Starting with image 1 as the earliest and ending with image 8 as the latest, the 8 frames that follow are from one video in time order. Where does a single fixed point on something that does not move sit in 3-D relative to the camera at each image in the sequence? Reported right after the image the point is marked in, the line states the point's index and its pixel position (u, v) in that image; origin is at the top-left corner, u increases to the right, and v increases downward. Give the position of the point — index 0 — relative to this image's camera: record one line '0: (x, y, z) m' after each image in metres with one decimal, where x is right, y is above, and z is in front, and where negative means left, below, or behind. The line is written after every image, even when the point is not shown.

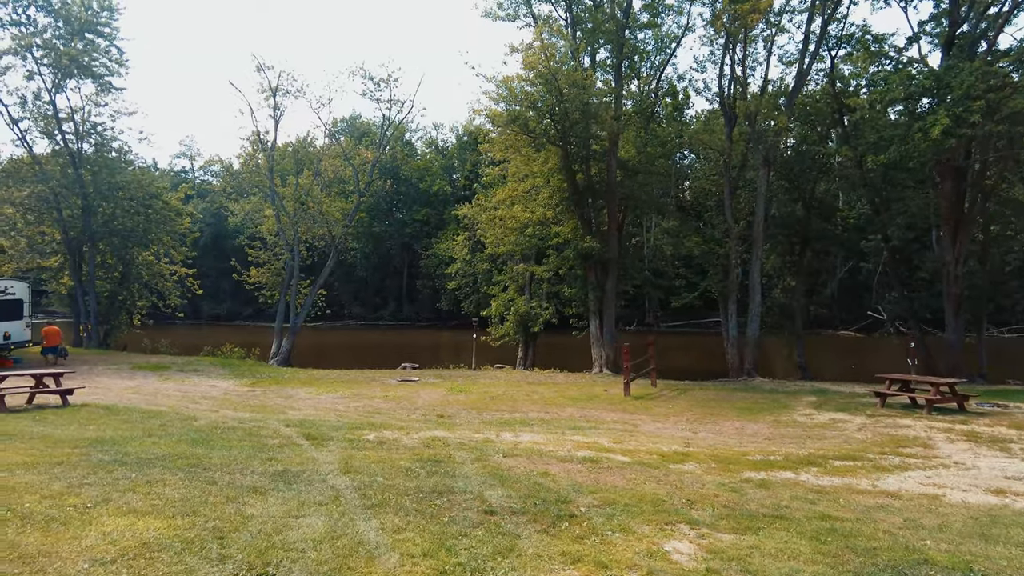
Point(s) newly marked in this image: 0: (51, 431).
0: (-6.0, -1.9, +8.8) m
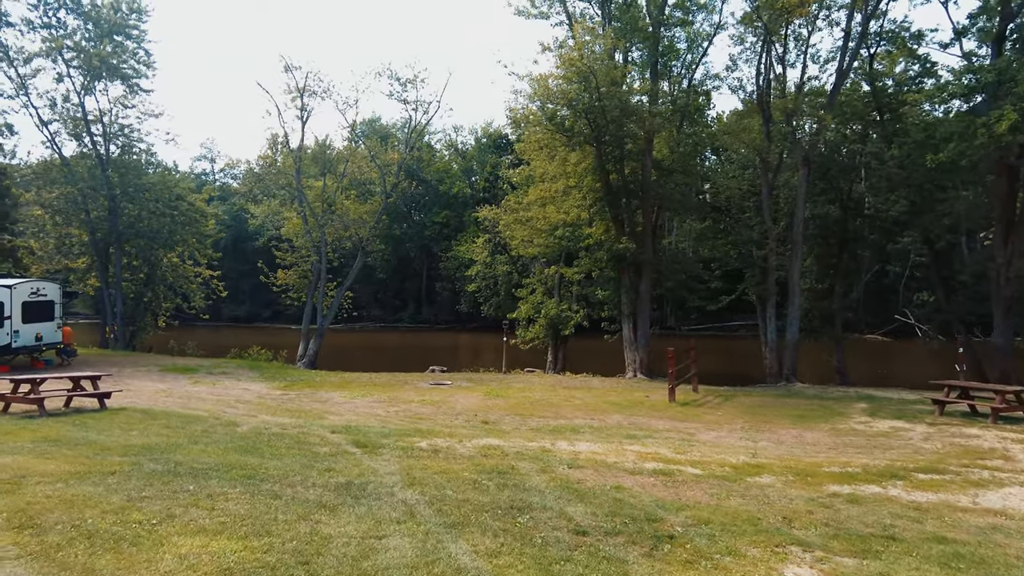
0: (-5.2, -1.9, +8.5) m
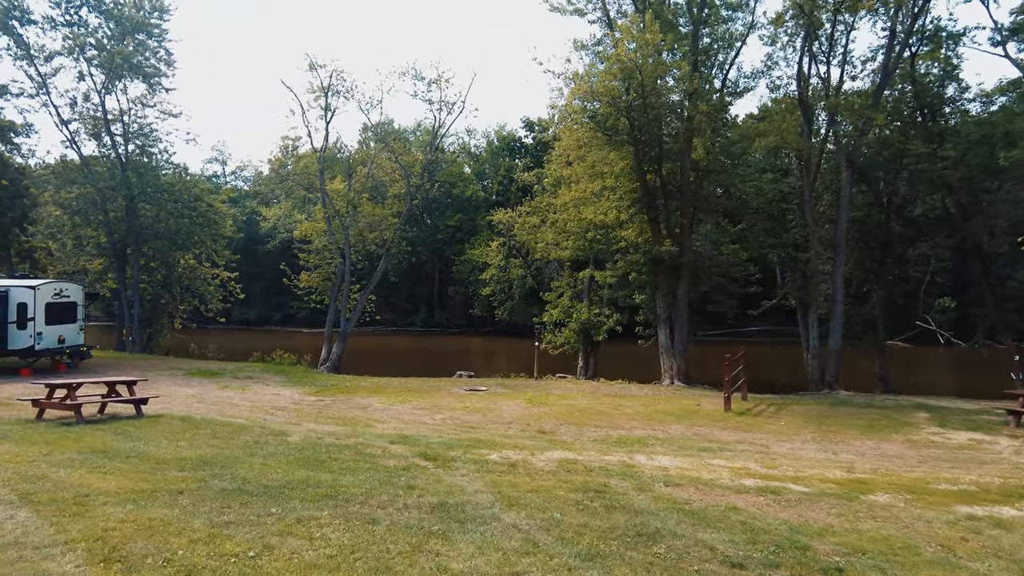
0: (-4.3, -1.9, +7.9) m
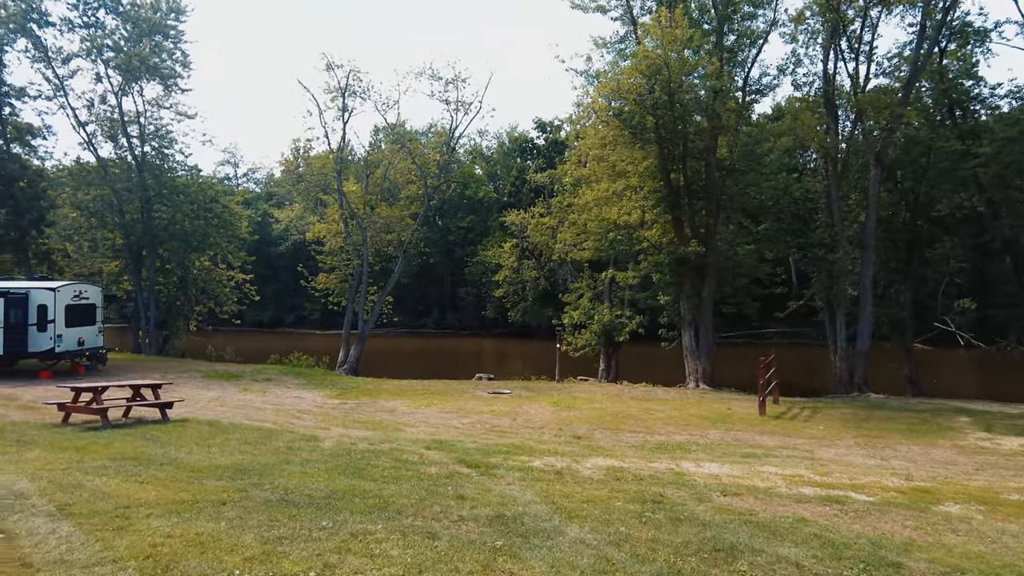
0: (-3.8, -1.9, +7.7) m
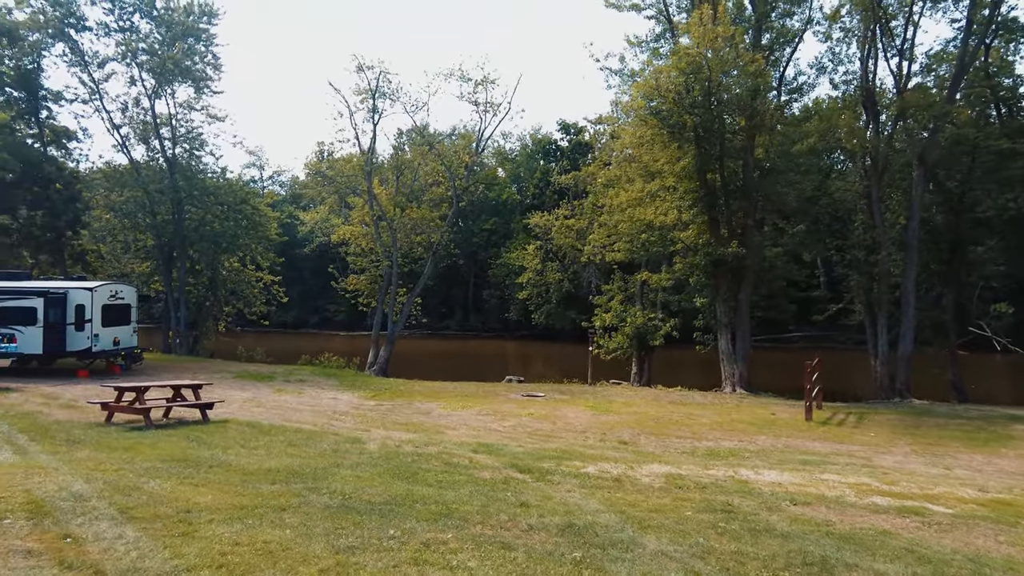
0: (-3.2, -1.9, +7.6) m
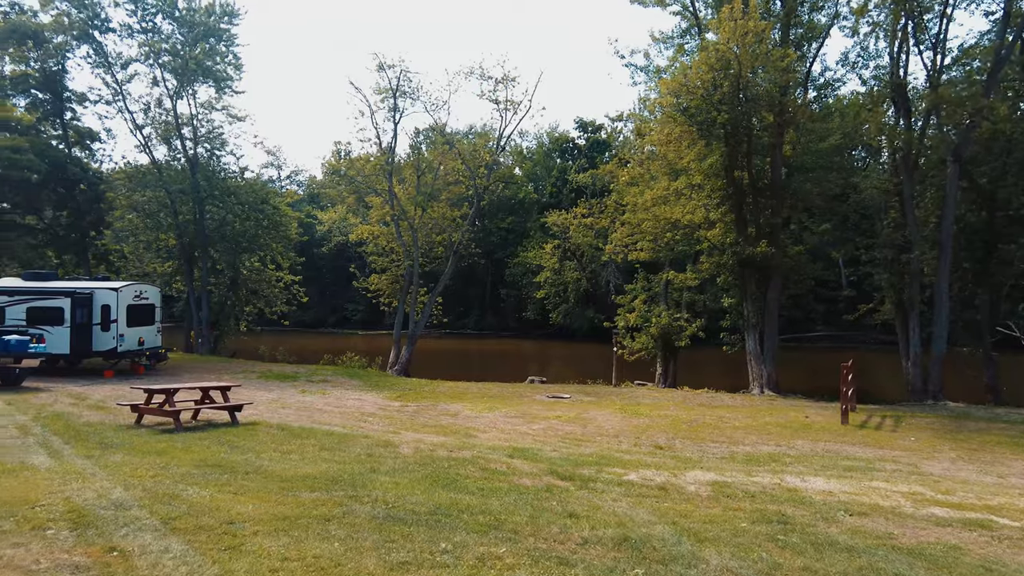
0: (-2.7, -1.9, +7.4) m
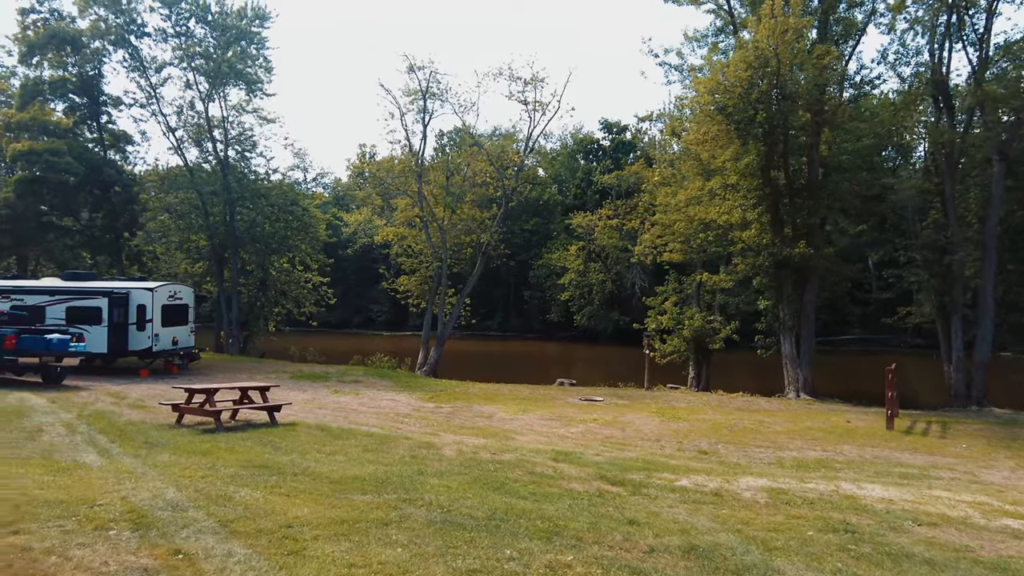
0: (-2.2, -1.9, +7.4) m
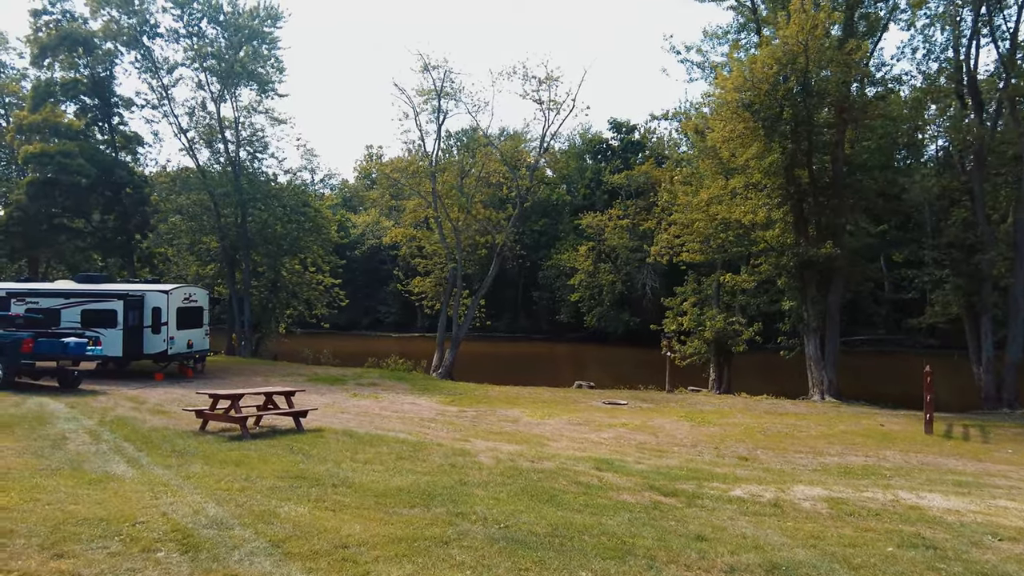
0: (-1.8, -1.9, +7.1) m
